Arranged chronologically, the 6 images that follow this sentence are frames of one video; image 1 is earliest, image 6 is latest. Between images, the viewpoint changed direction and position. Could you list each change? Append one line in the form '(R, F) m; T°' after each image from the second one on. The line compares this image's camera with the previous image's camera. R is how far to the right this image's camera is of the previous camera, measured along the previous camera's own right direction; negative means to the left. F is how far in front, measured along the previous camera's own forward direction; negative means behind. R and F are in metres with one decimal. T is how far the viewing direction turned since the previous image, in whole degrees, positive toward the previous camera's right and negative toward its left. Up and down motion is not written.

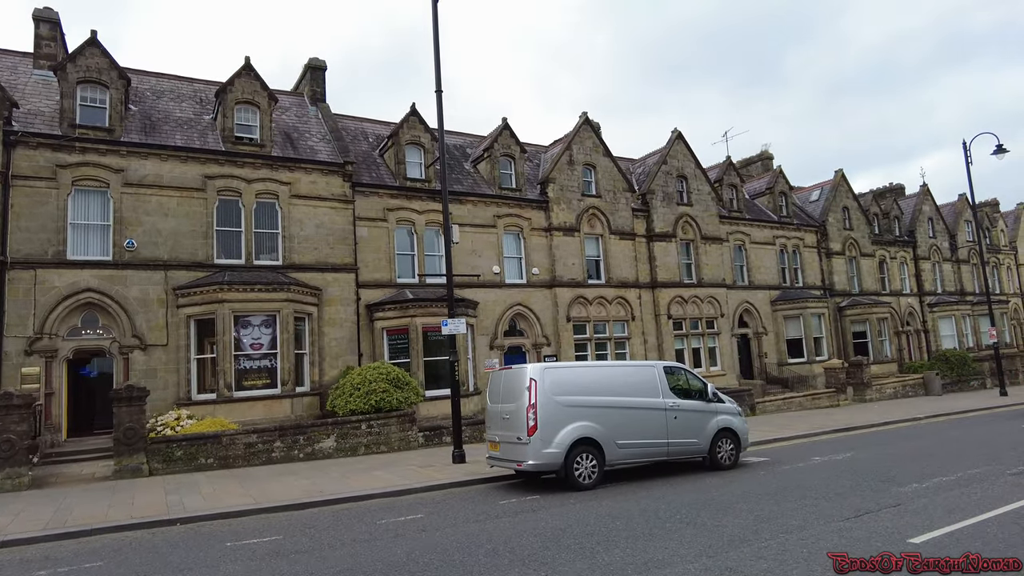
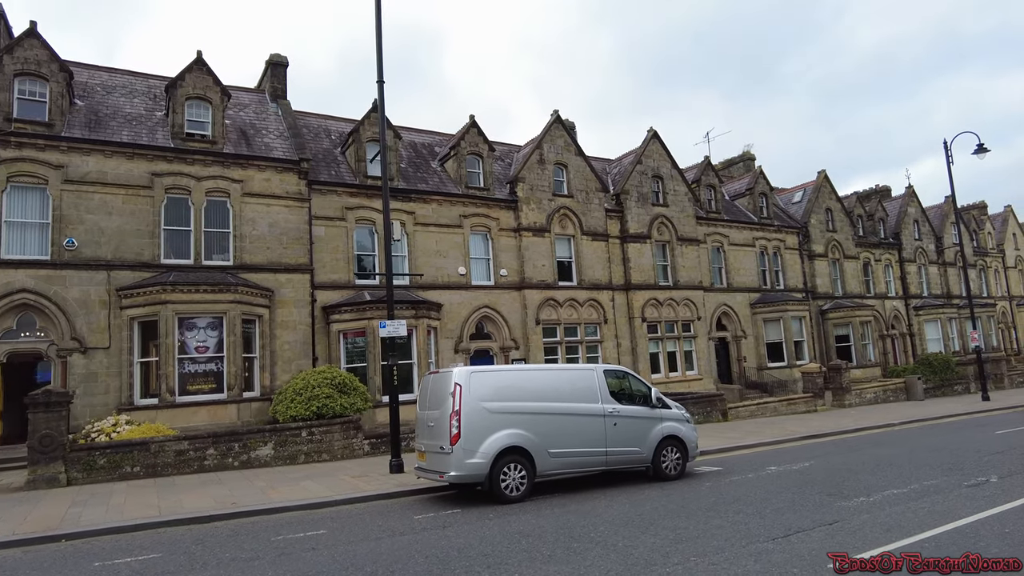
(+1.1, +0.6) m; 0°
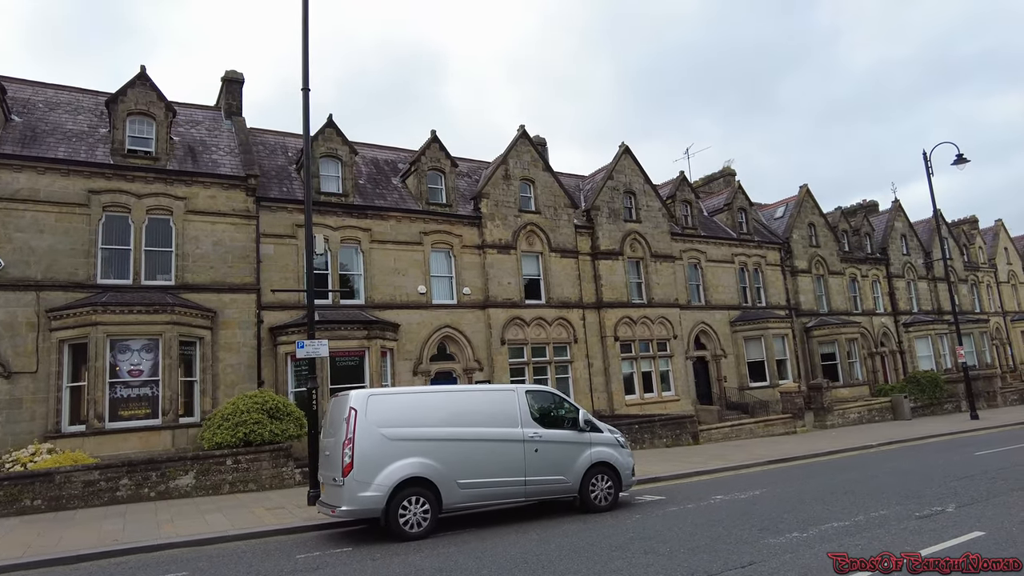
(+1.4, +0.8) m; 0°
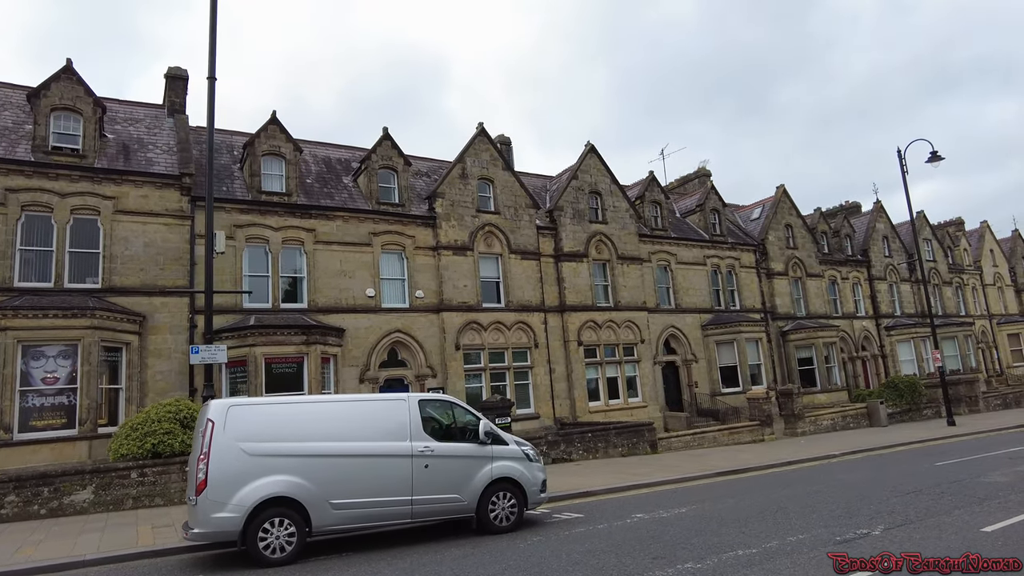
(+1.5, +0.8) m; 0°
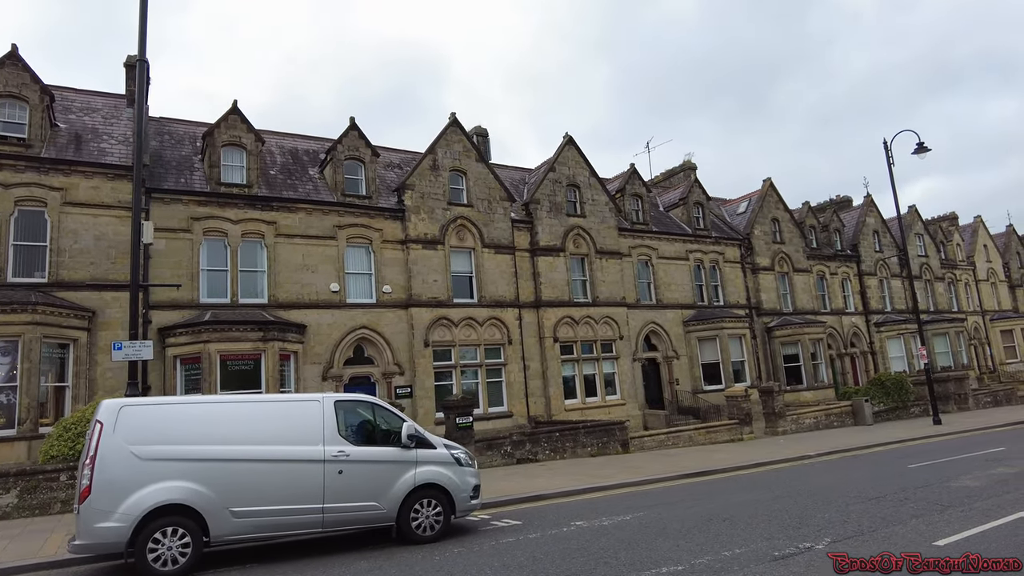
(+1.0, +0.6) m; 0°
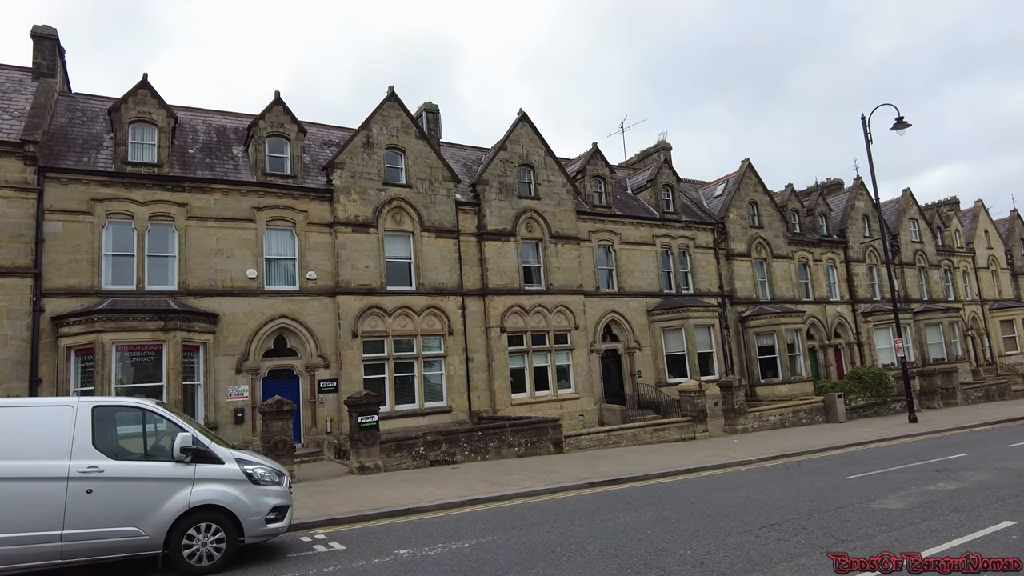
(+2.4, +1.4) m; -1°
